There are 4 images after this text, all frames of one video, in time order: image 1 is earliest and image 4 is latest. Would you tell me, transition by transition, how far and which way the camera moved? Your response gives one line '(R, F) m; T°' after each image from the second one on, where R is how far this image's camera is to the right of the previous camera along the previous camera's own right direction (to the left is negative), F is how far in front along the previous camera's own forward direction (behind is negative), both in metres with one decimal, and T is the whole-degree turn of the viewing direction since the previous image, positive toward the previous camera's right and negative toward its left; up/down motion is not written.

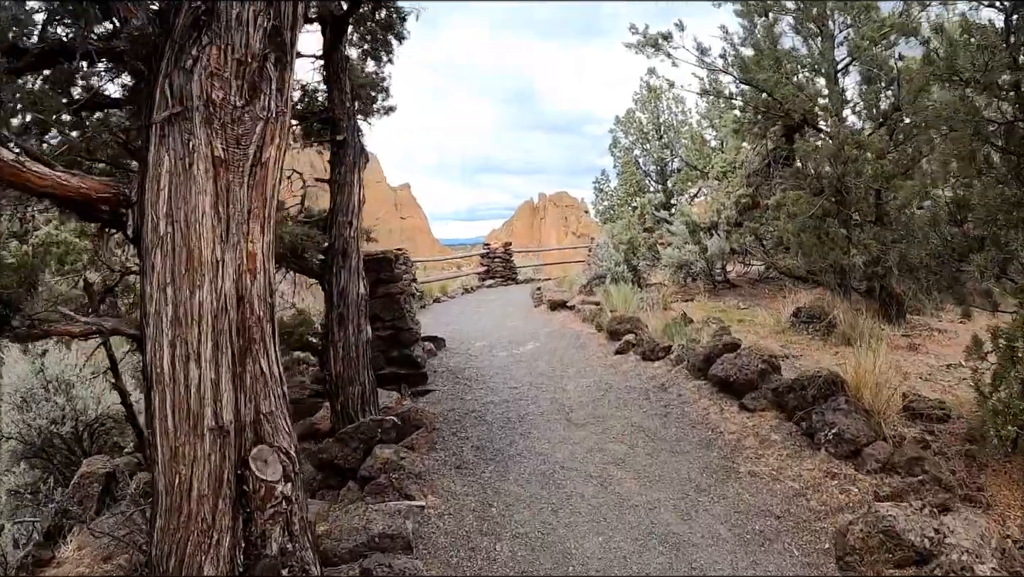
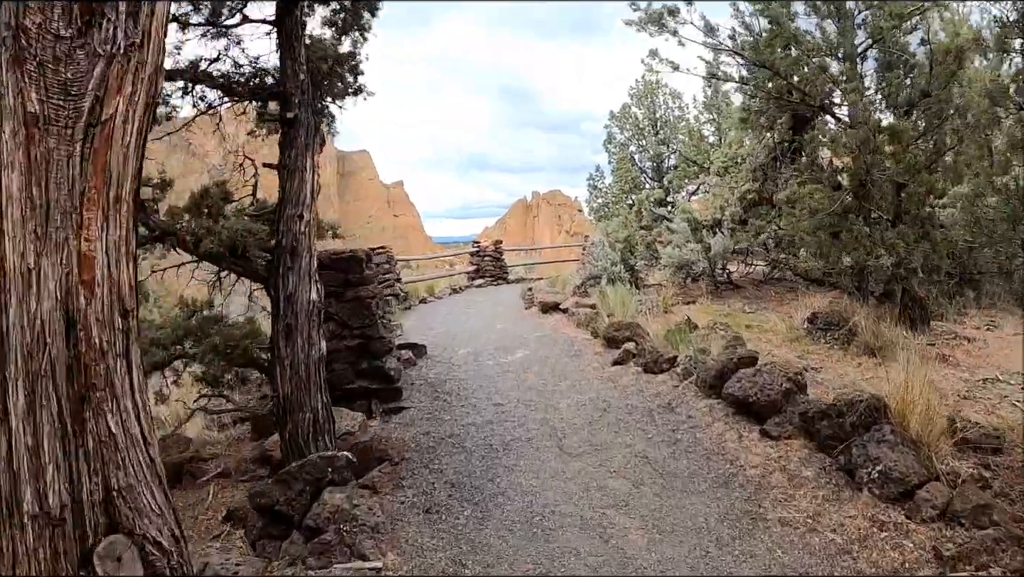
(0.0, +0.6) m; 0°
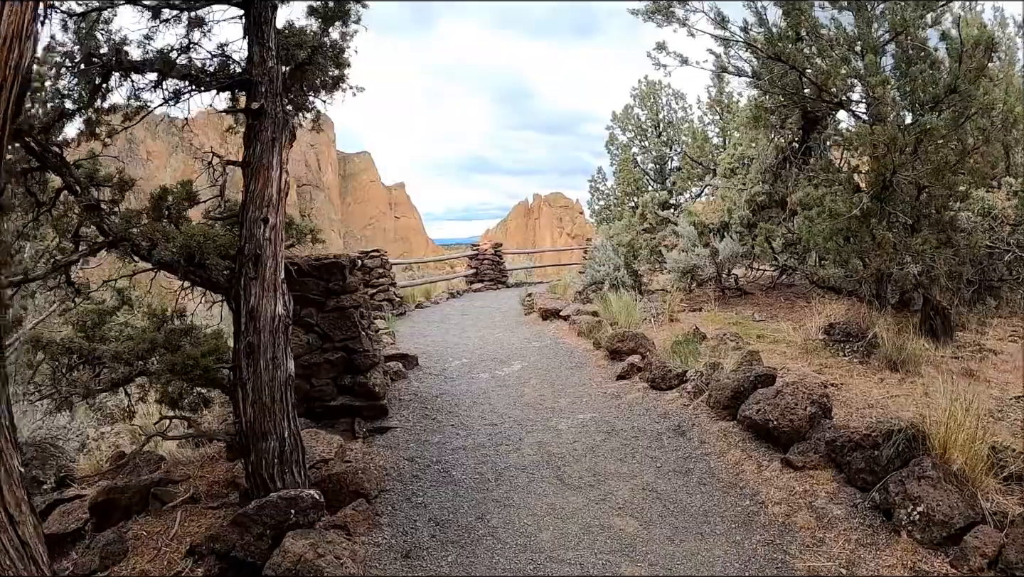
(0.0, +0.3) m; 0°
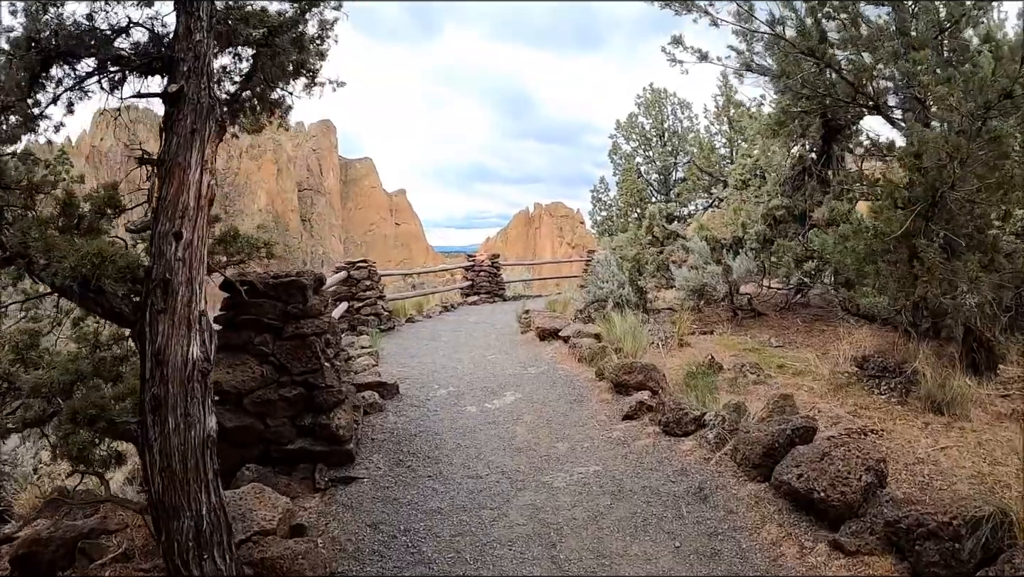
(0.0, +0.6) m; 0°
